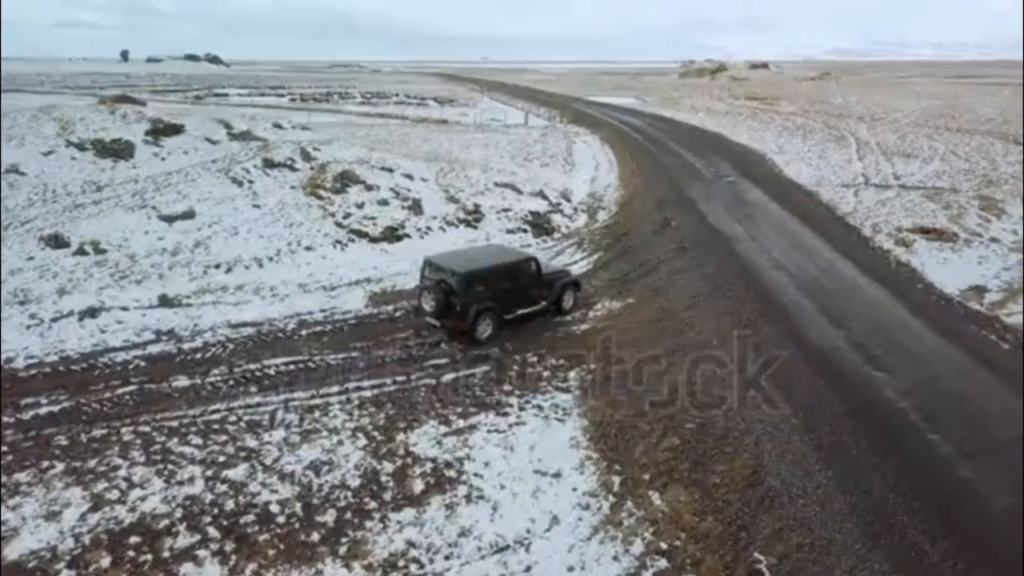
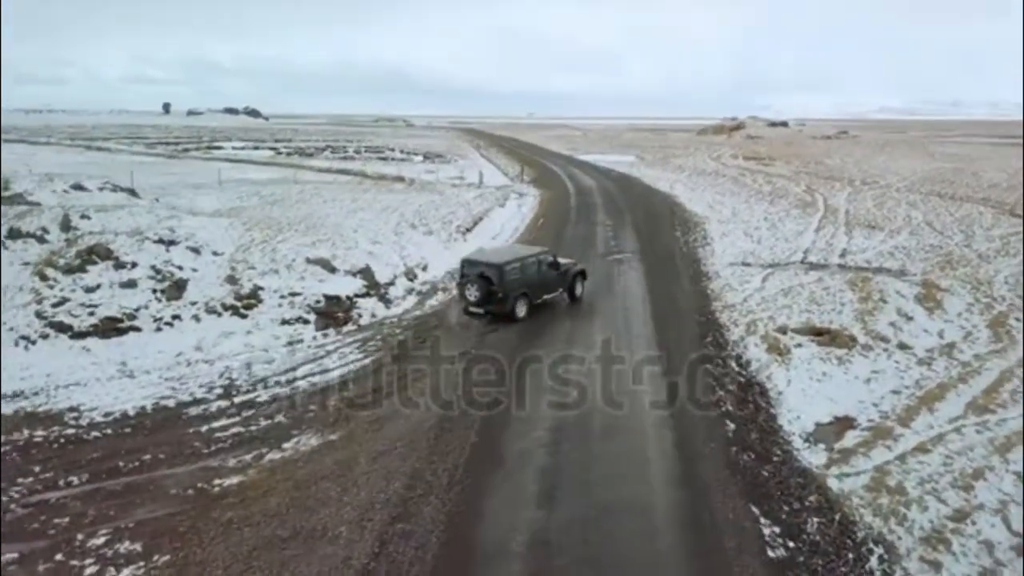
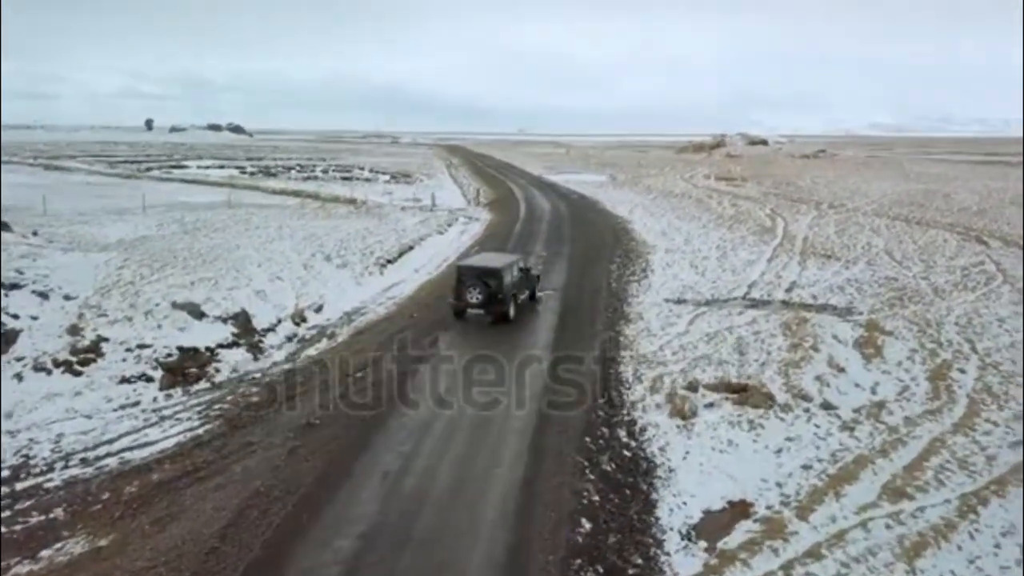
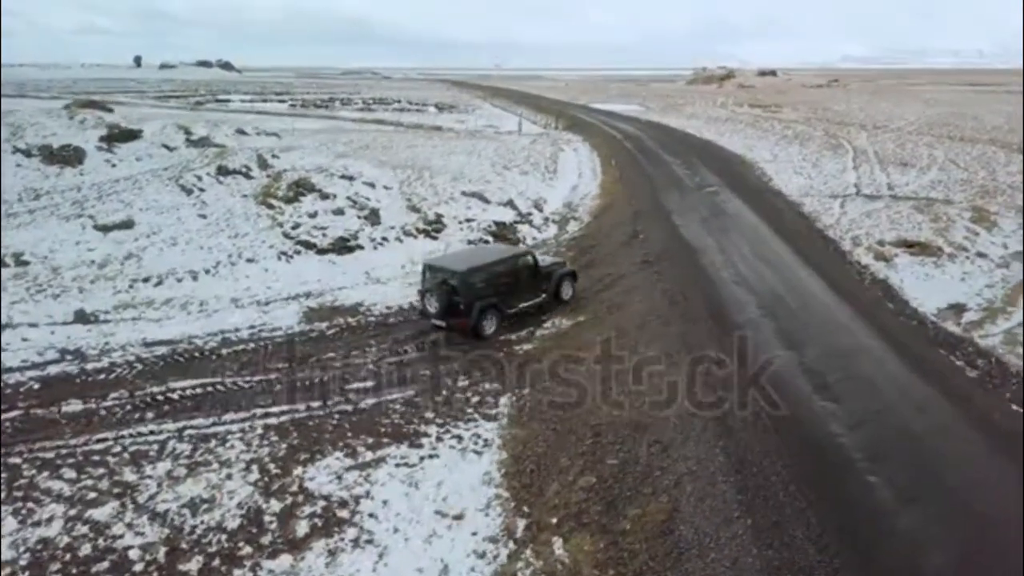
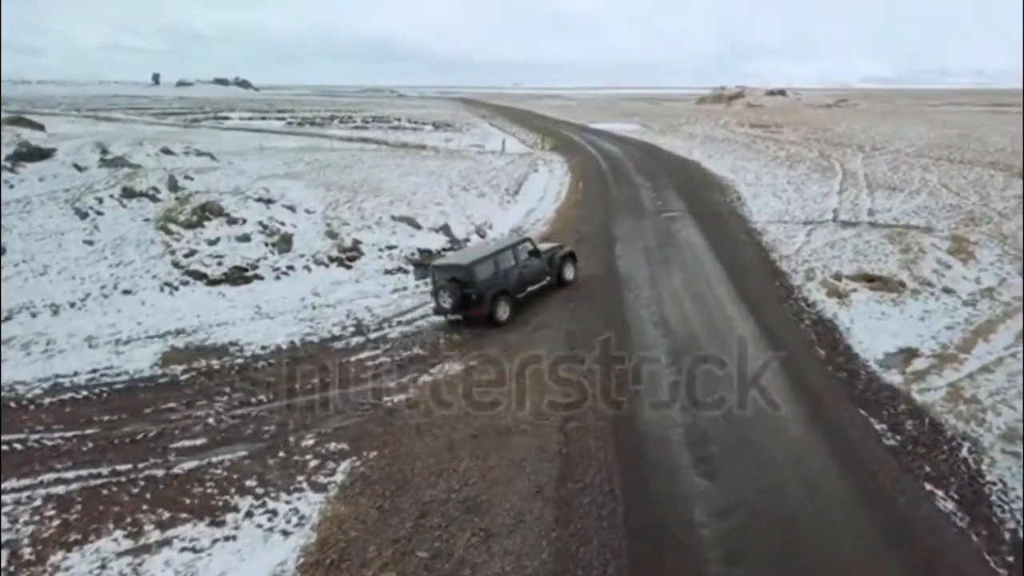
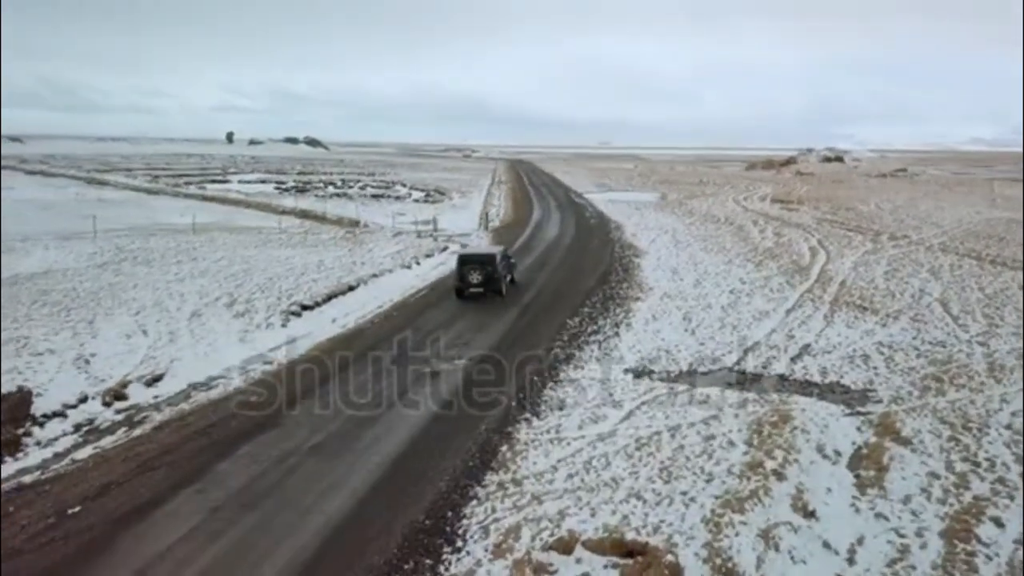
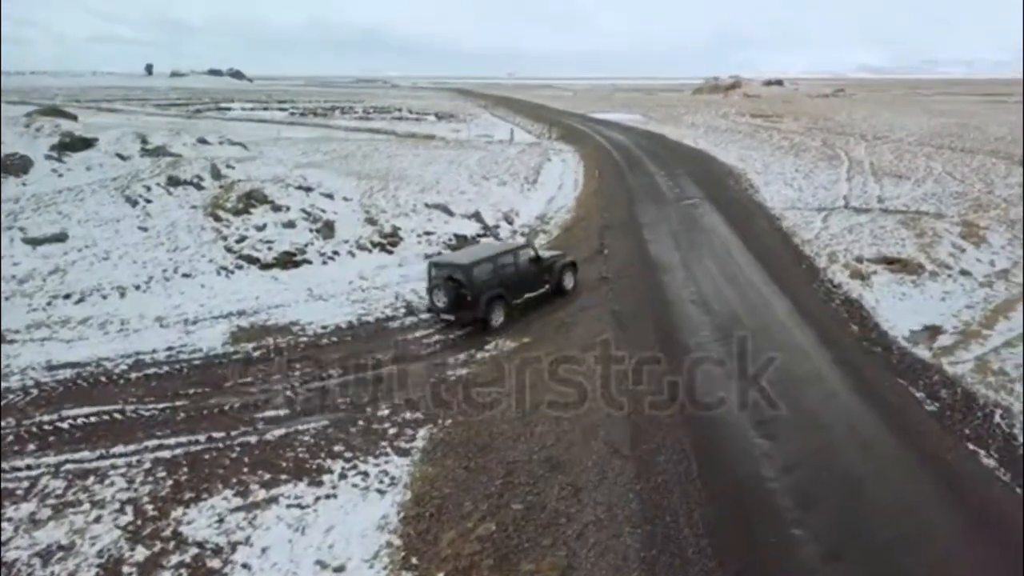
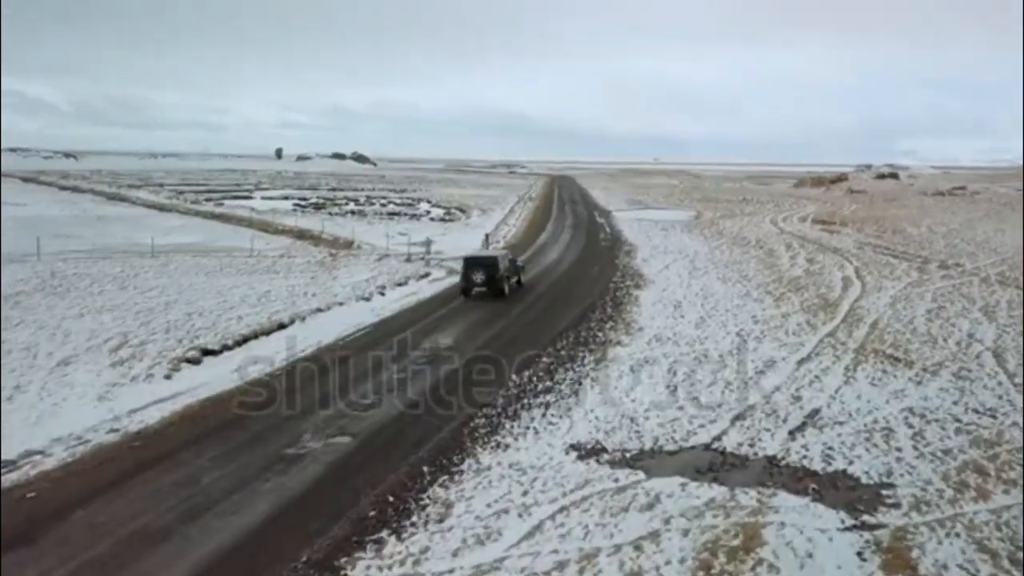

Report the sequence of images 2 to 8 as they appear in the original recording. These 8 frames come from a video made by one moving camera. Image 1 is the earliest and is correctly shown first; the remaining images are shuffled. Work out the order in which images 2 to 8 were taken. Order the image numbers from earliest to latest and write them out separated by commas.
4, 7, 5, 2, 3, 6, 8
